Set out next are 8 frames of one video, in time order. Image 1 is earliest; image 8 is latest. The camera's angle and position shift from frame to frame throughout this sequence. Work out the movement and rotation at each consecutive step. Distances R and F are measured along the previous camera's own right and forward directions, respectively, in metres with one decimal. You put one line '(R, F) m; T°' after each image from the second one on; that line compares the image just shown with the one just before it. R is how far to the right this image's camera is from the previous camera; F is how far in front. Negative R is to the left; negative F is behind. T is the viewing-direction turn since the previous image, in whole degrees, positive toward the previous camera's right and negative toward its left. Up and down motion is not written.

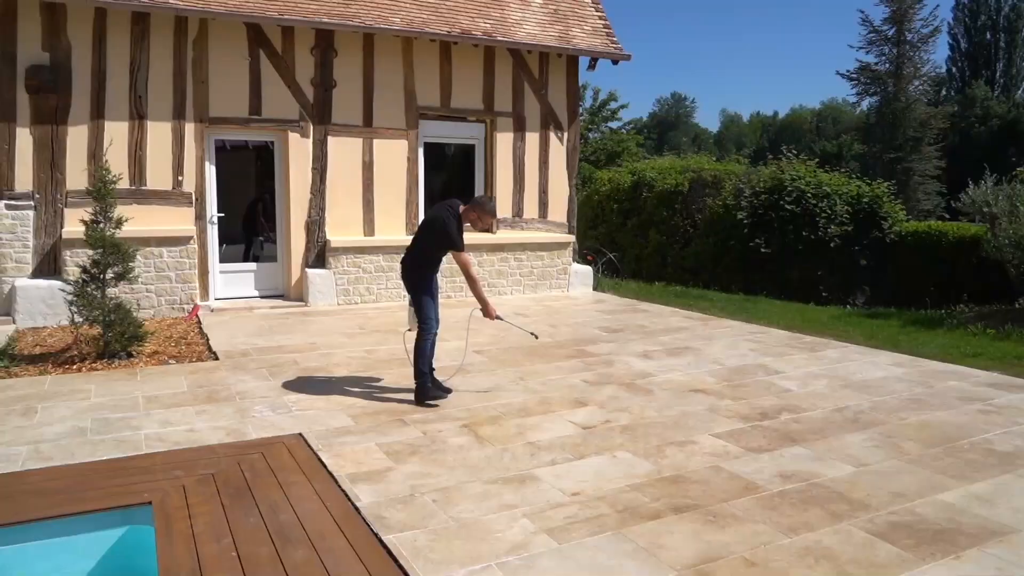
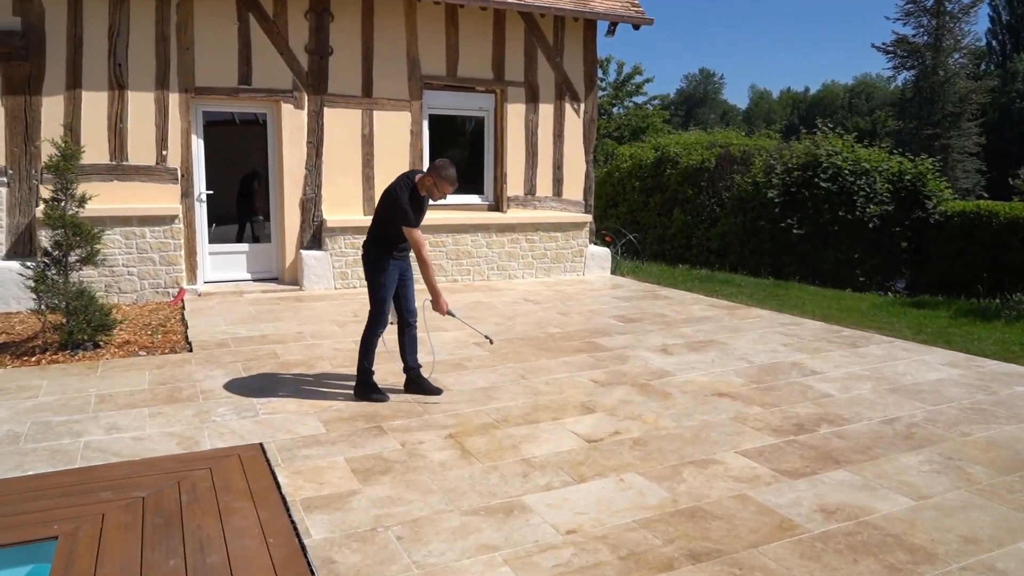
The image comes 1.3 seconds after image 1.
(+0.2, +0.6) m; -2°
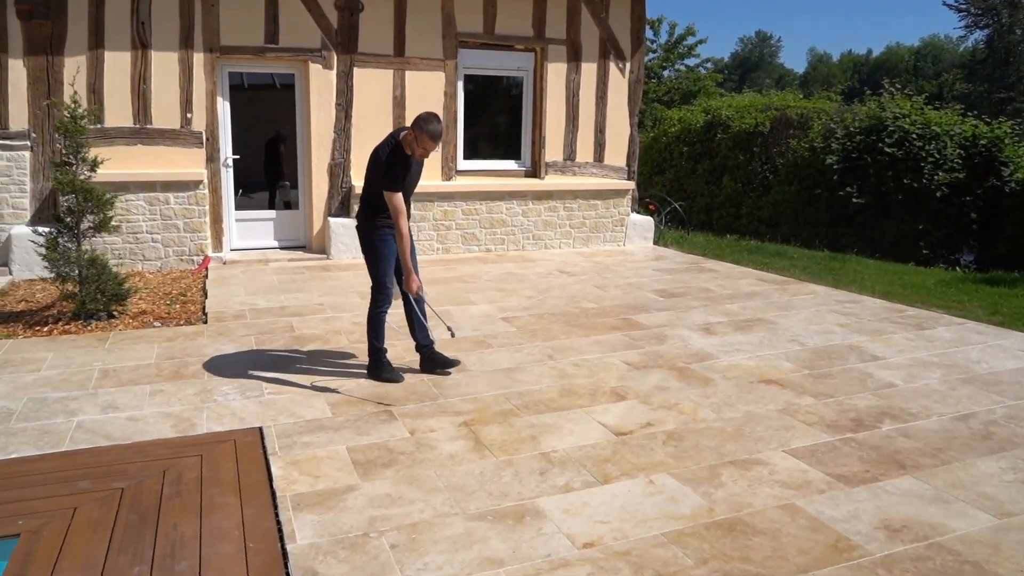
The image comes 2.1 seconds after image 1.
(+0.1, +0.4) m; -4°
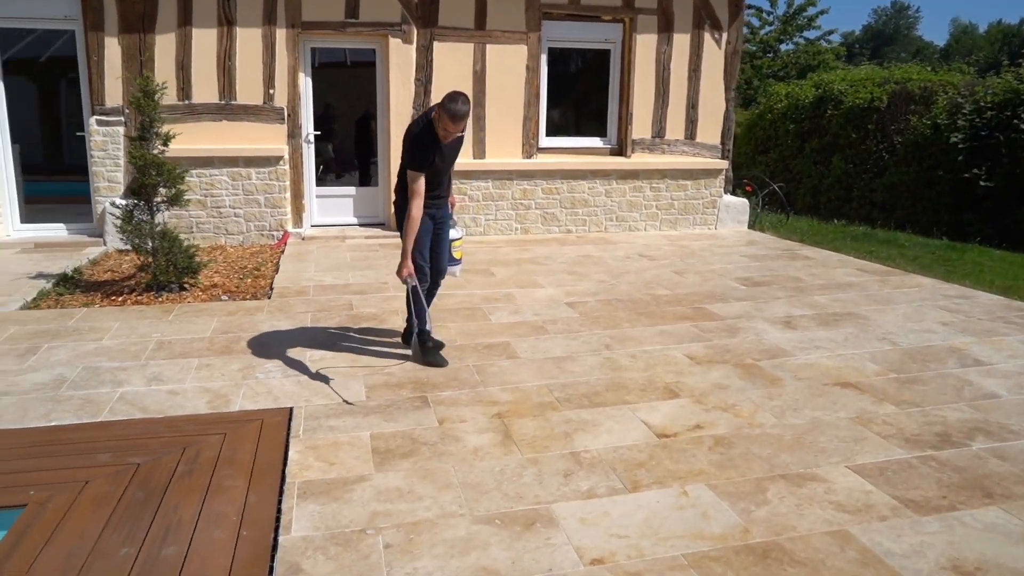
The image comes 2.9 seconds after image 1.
(+0.3, +0.3) m; -8°
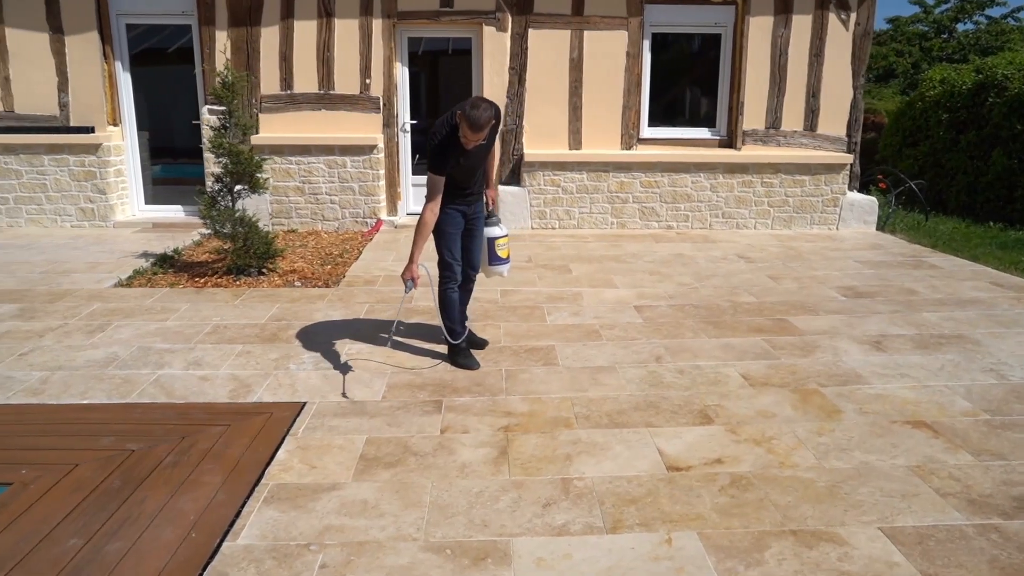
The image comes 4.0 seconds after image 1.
(+0.5, +0.3) m; -11°
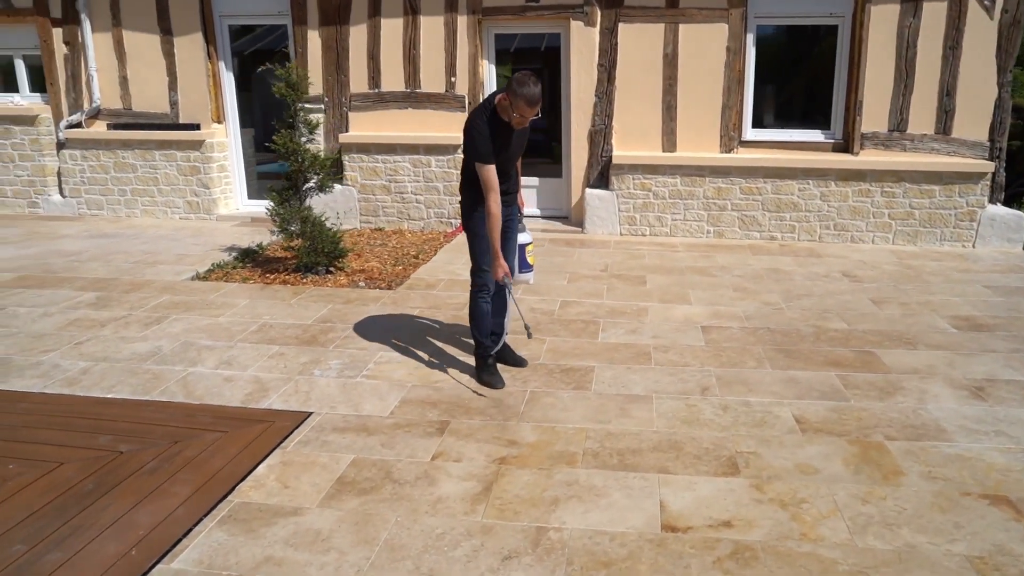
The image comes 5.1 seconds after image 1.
(+0.5, +0.3) m; -10°
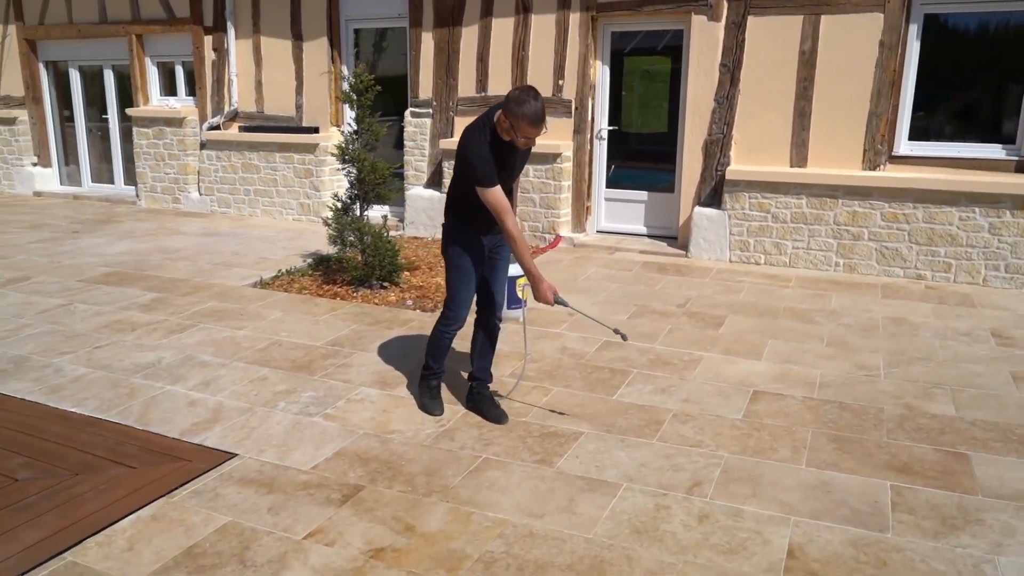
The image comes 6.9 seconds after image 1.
(+0.9, +0.7) m; -15°
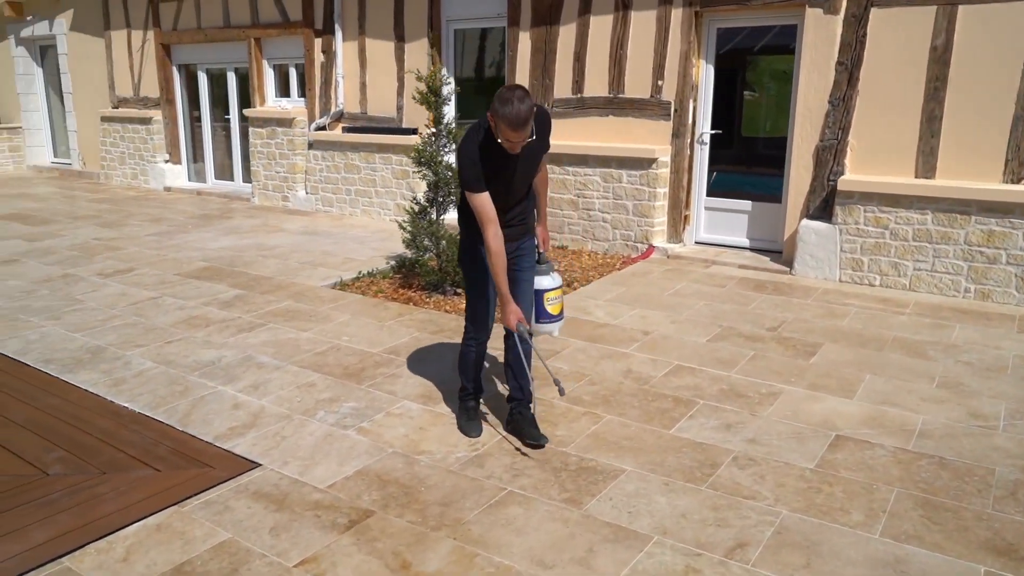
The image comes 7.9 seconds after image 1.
(+0.3, +0.3) m; -10°
